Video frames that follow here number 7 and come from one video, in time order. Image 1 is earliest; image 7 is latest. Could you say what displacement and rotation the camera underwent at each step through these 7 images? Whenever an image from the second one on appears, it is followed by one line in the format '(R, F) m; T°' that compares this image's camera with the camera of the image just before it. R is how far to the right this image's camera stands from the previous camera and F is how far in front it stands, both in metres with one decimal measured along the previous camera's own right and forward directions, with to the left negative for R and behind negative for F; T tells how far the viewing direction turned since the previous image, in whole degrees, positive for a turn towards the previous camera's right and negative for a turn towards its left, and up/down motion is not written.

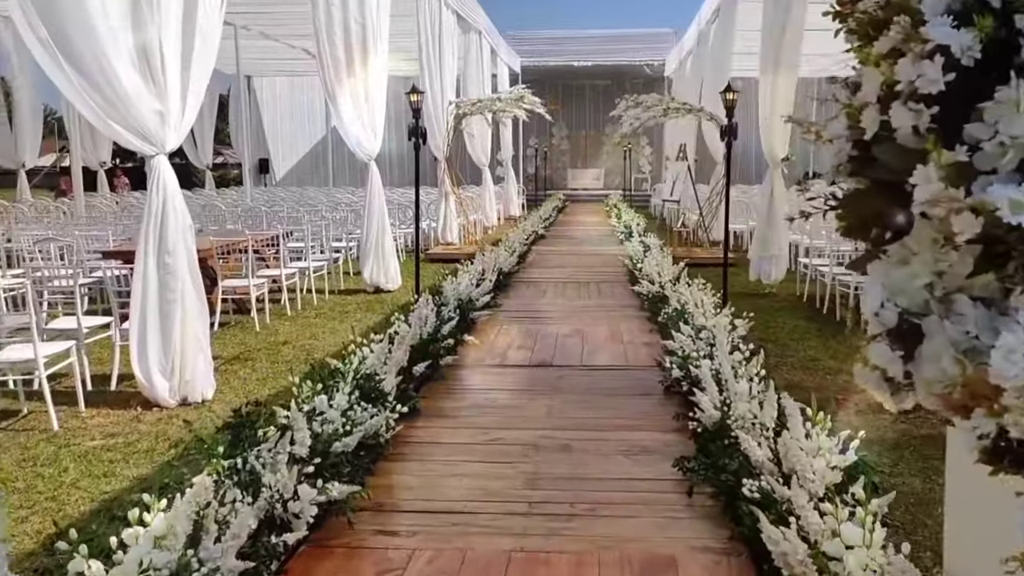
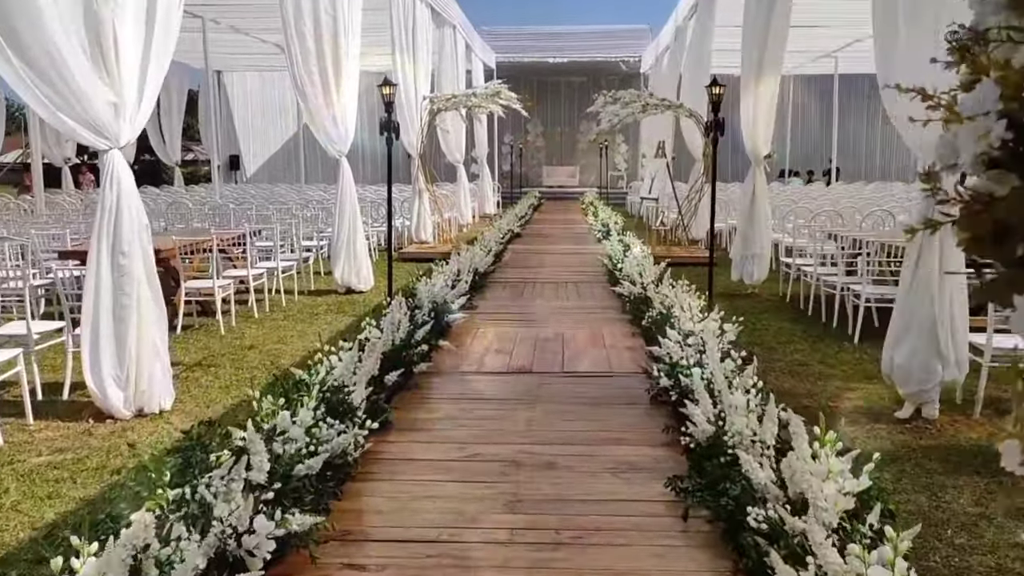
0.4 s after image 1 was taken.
(0.0, +0.2) m; +2°
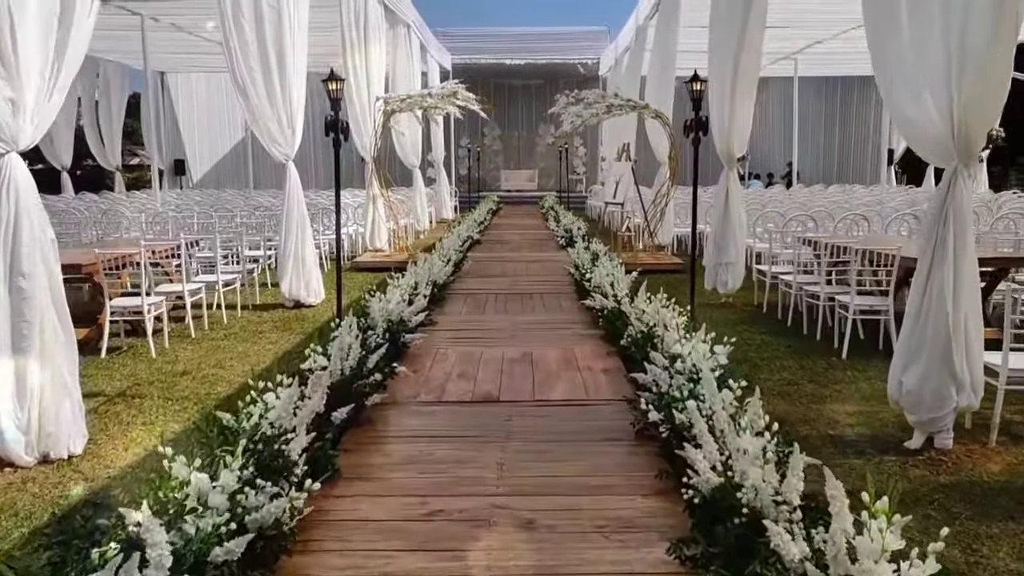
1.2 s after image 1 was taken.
(0.0, +0.4) m; +3°
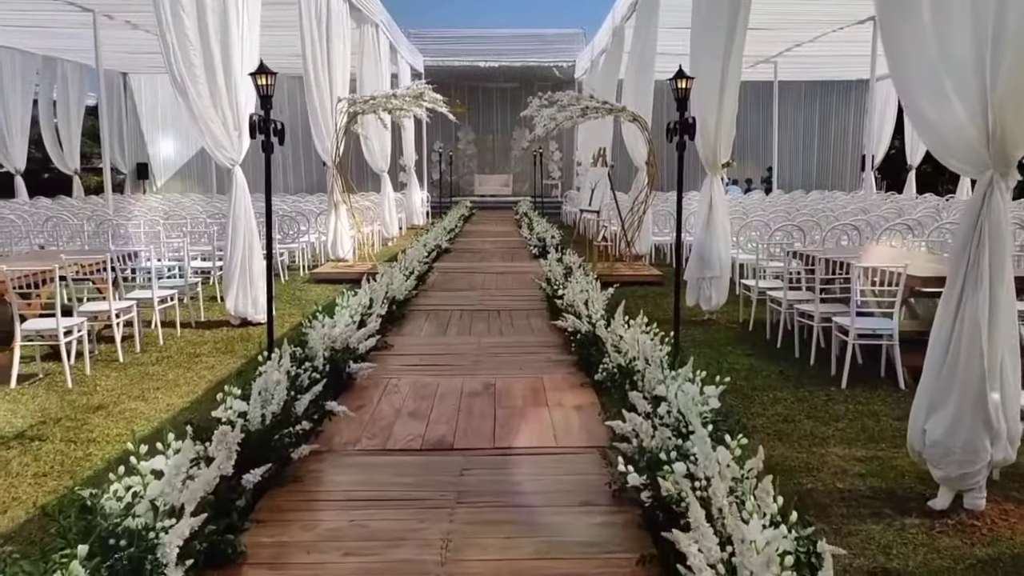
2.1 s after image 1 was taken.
(+0.1, +0.5) m; +1°
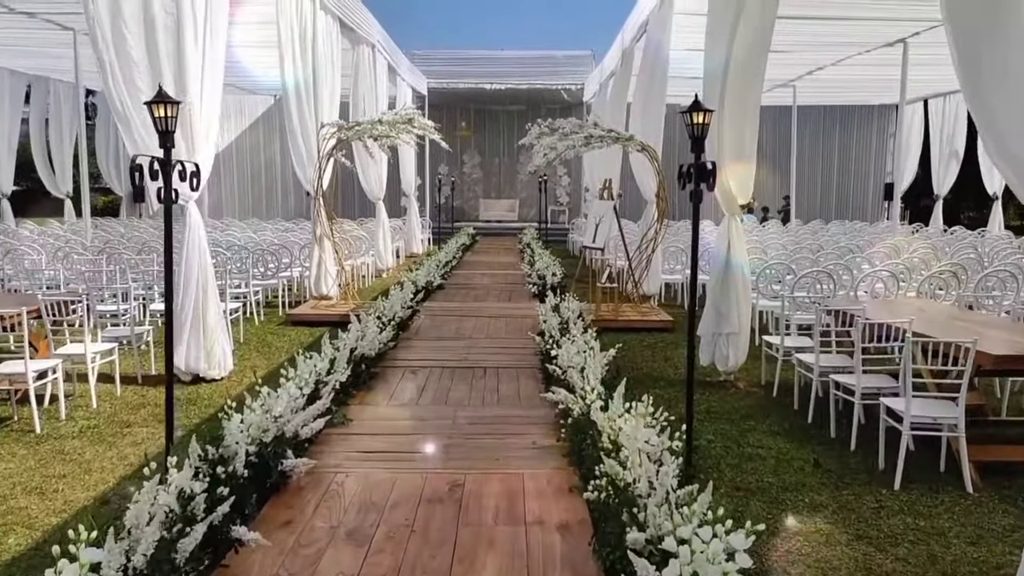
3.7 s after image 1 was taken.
(+0.1, +0.8) m; -1°
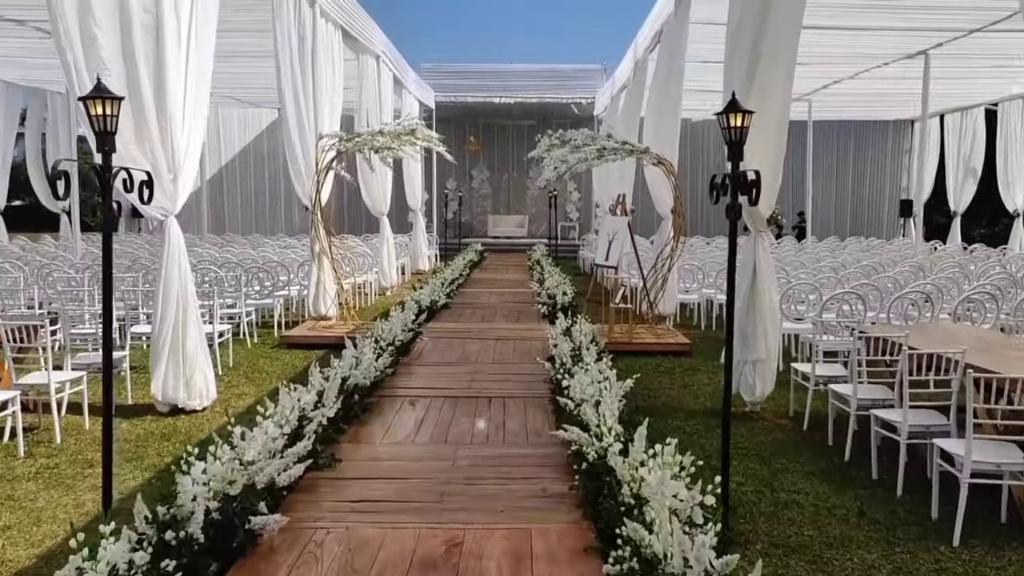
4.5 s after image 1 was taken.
(0.0, +0.4) m; -1°
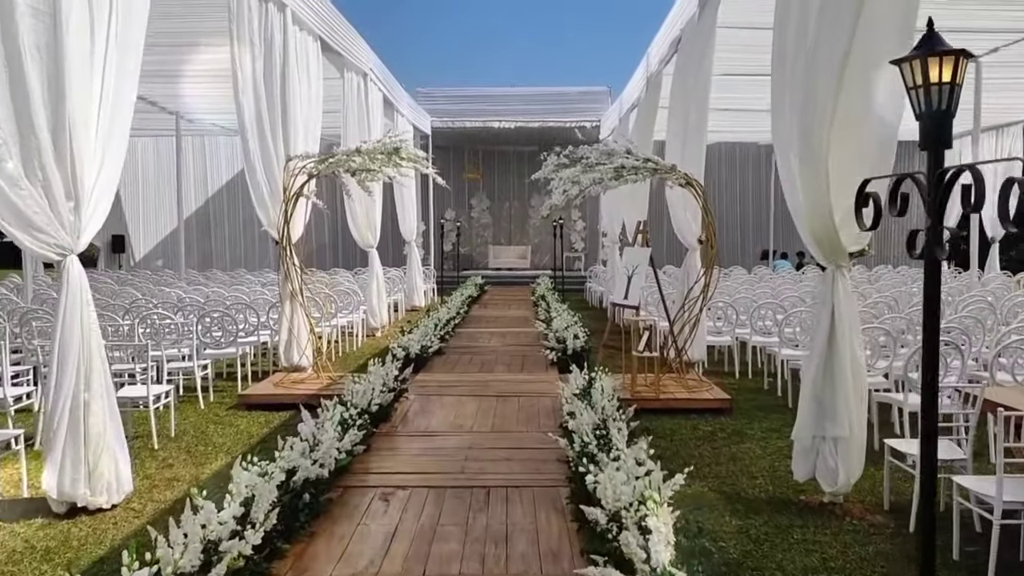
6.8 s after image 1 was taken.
(0.0, +1.2) m; 0°
